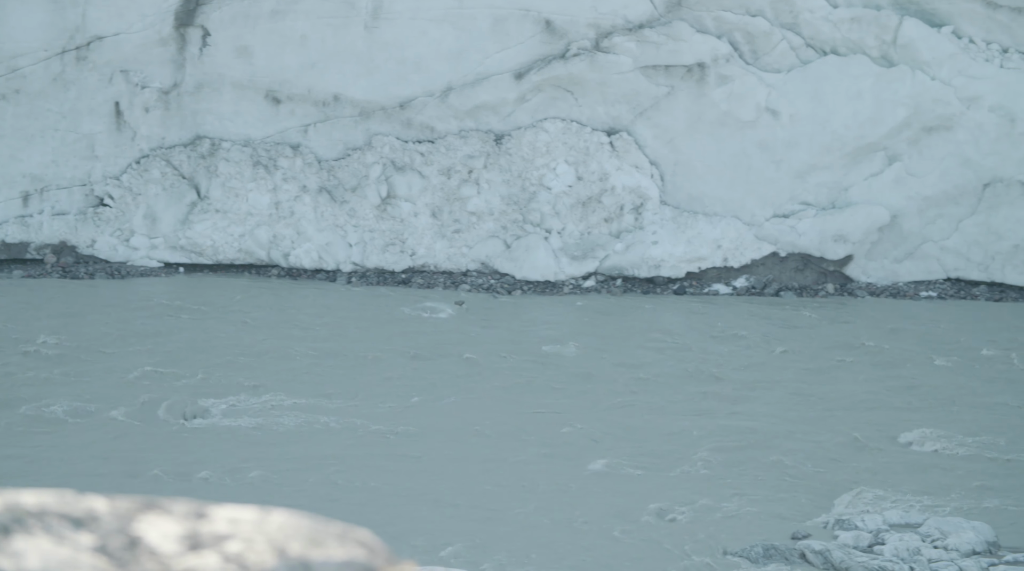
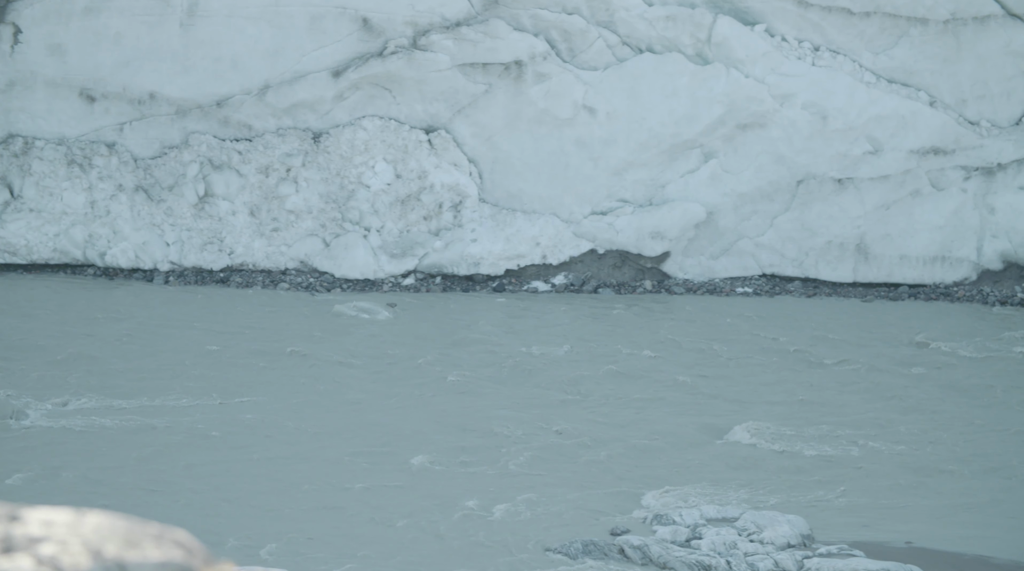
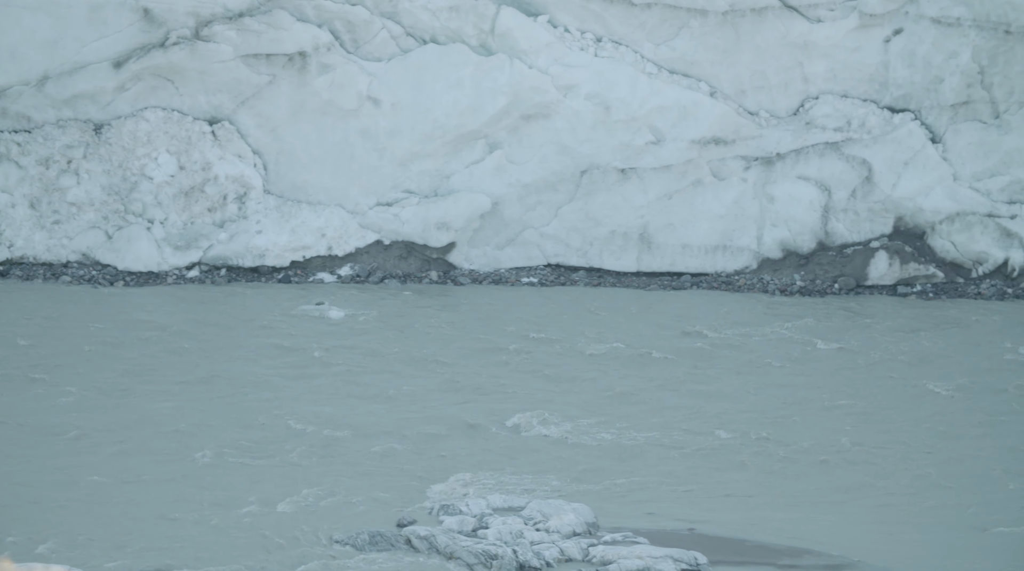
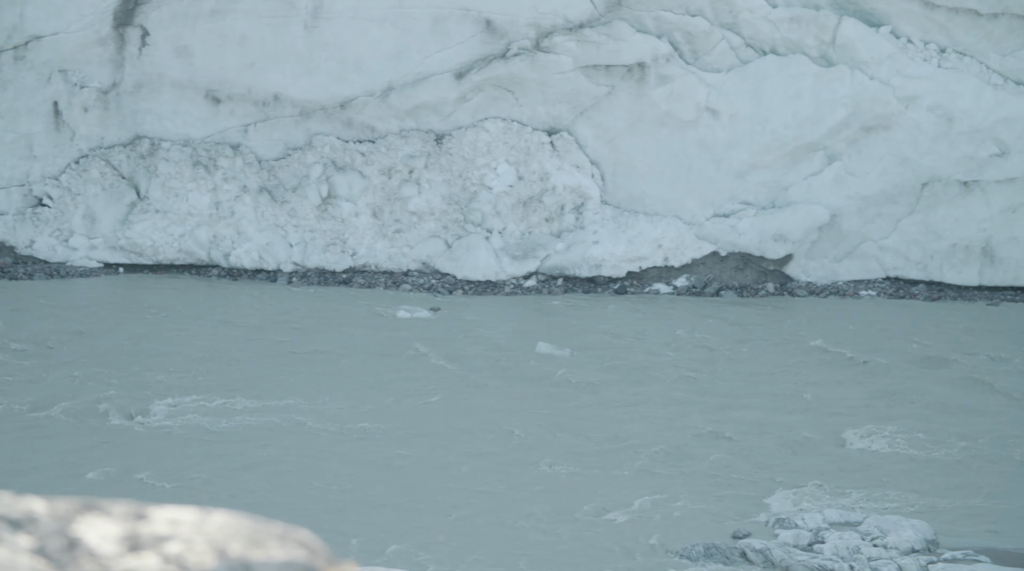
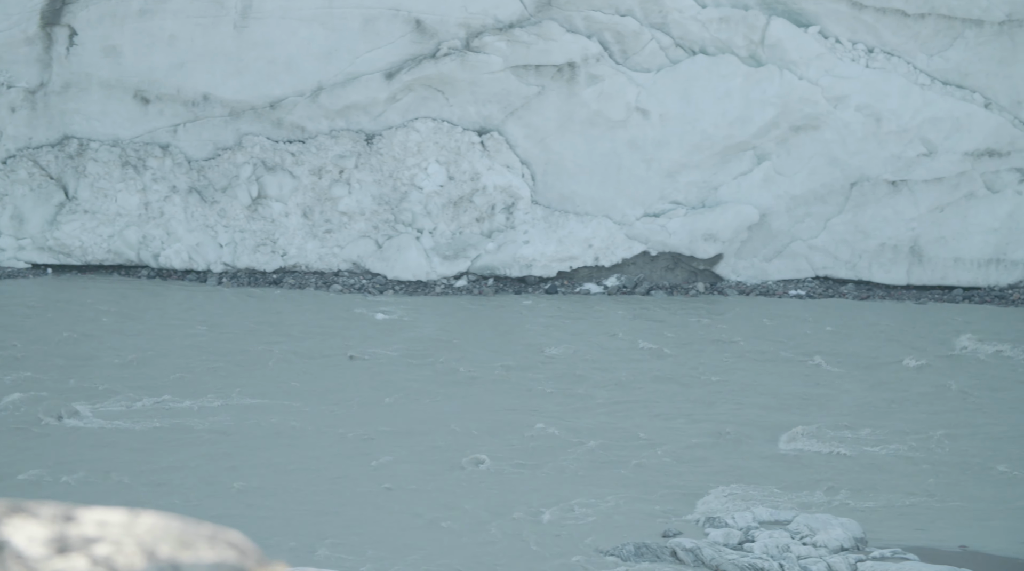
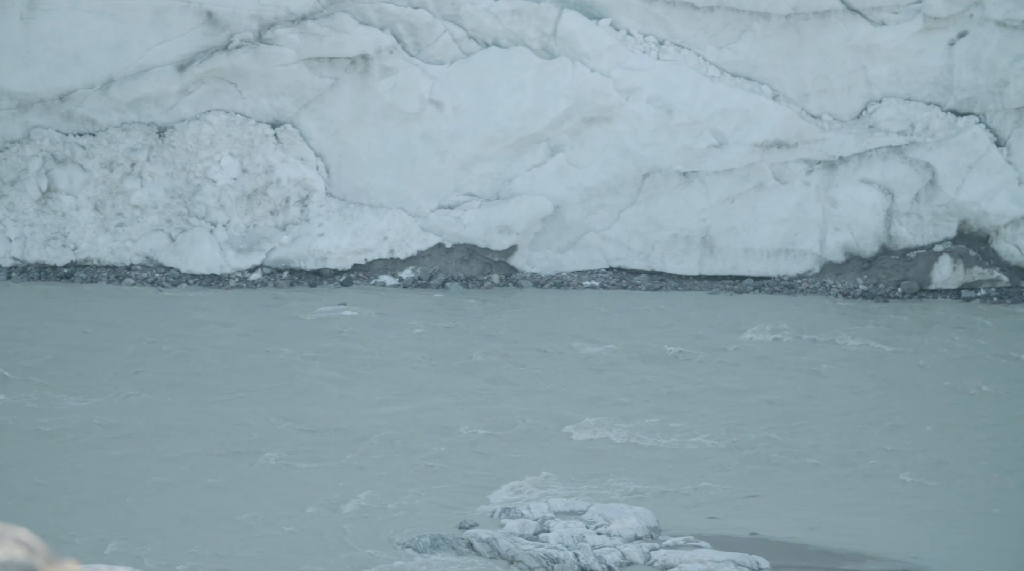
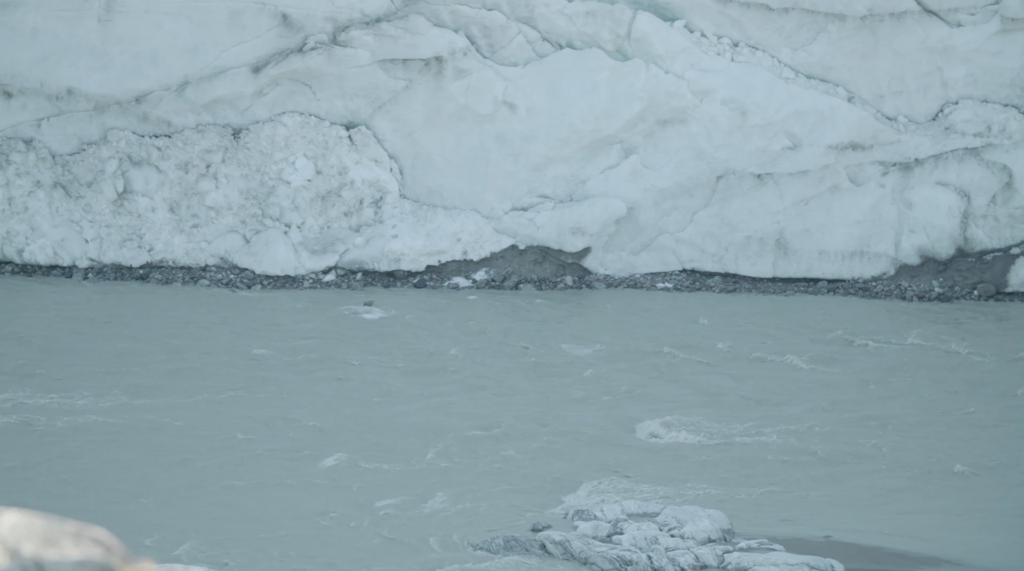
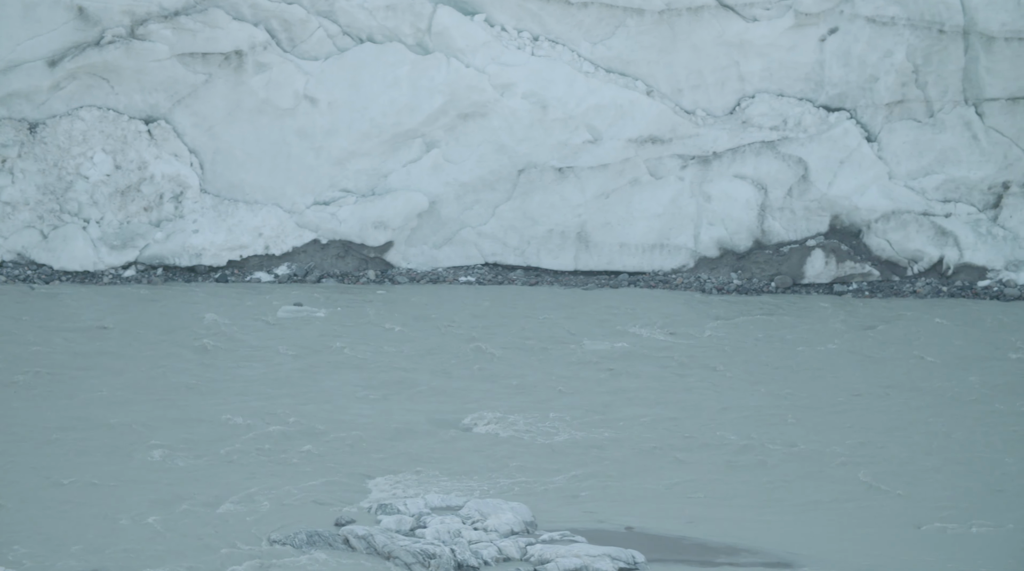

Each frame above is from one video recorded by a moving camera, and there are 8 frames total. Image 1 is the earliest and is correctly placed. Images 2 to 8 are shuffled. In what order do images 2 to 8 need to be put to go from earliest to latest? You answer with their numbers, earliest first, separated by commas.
4, 5, 2, 7, 6, 3, 8
